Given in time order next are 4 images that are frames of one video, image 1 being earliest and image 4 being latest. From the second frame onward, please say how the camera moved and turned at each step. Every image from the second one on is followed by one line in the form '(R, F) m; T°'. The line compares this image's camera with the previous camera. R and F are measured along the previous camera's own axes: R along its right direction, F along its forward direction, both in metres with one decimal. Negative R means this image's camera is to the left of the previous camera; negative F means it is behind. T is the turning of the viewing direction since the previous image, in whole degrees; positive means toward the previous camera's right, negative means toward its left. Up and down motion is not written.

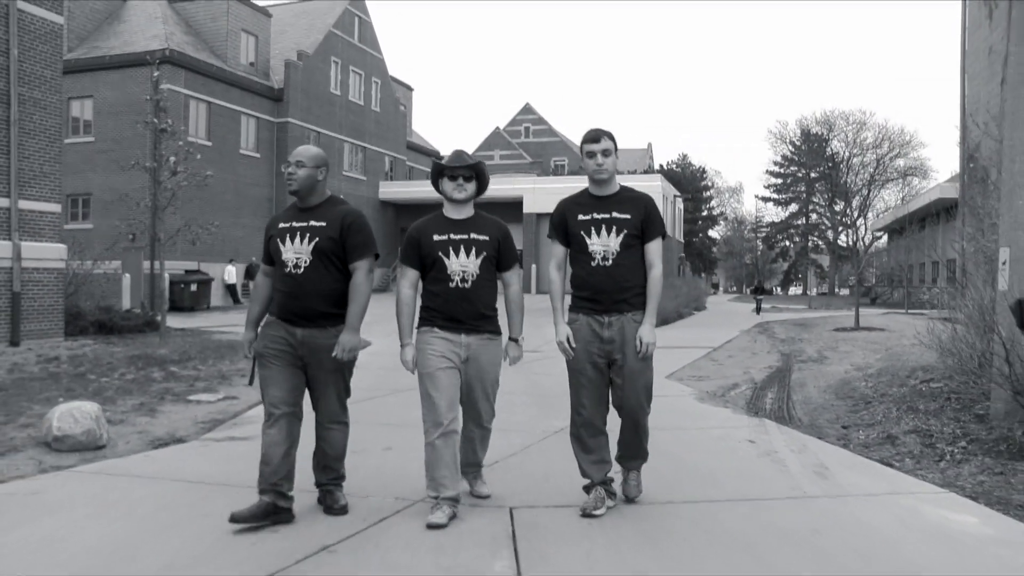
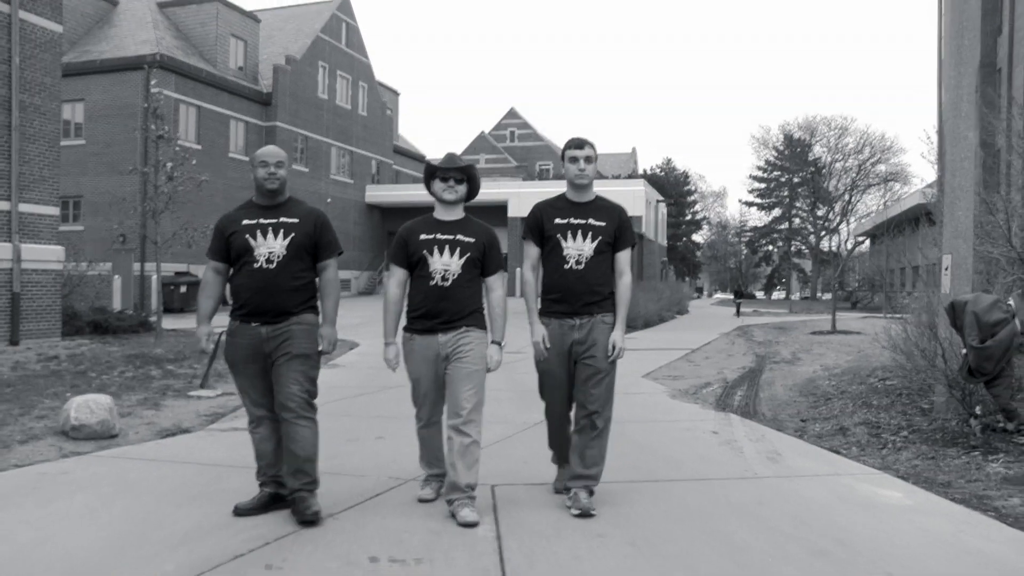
(0.0, -0.6) m; +1°
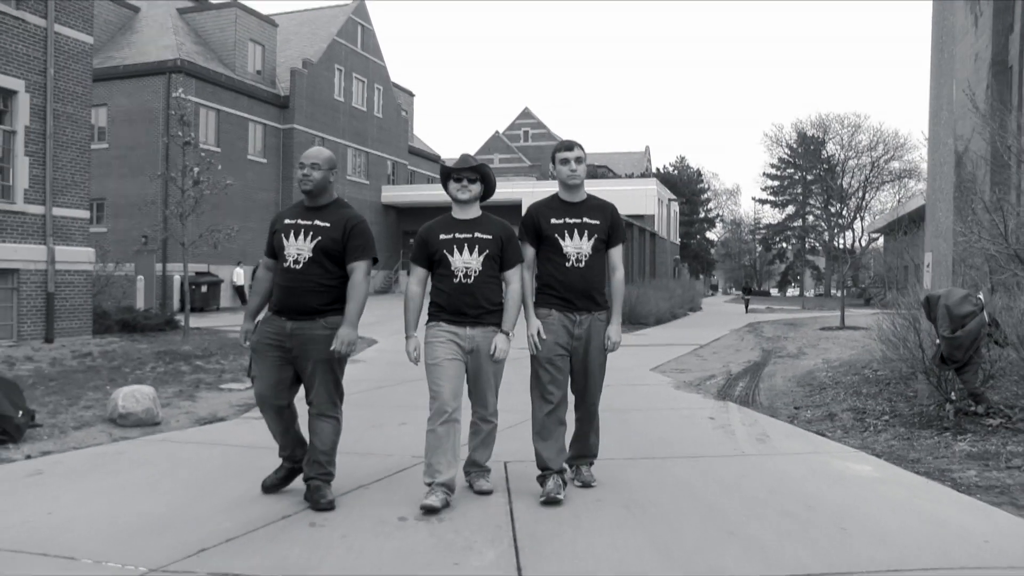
(0.0, -0.6) m; -1°
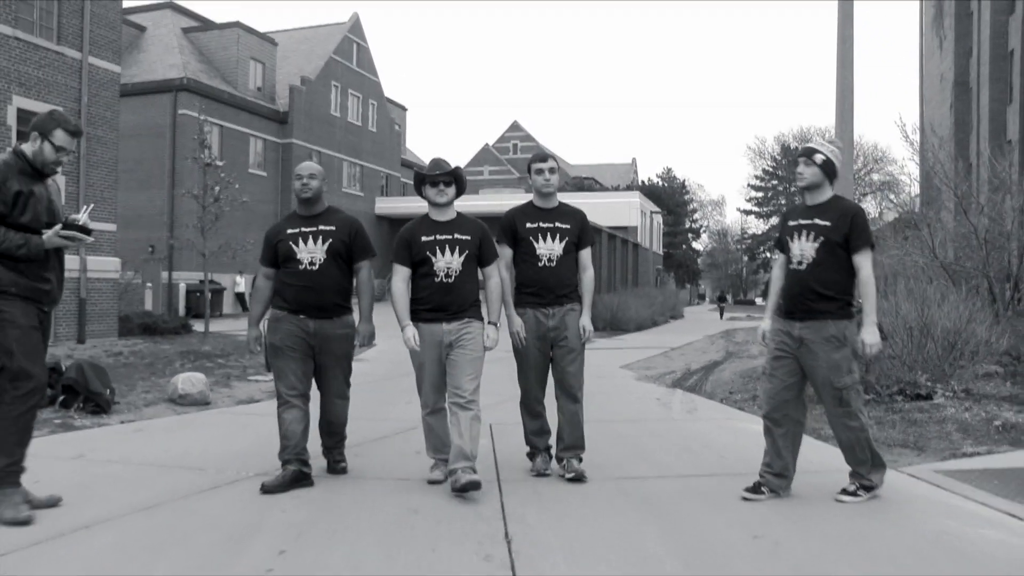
(+0.1, -1.9) m; +1°
